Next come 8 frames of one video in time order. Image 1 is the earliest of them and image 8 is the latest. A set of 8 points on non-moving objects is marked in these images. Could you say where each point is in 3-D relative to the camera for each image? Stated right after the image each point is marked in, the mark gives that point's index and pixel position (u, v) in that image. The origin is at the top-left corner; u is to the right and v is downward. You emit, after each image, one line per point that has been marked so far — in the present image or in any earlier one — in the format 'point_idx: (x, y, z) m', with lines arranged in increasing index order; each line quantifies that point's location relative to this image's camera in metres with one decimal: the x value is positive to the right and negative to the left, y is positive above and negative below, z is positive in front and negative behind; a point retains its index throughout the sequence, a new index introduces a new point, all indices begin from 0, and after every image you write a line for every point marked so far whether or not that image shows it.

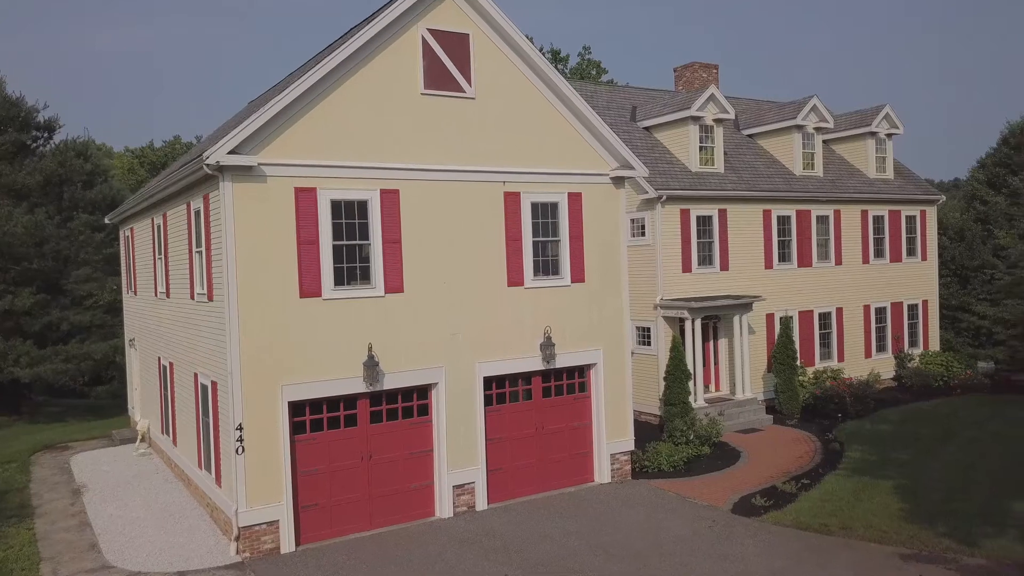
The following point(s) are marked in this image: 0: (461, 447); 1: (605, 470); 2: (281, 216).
0: (-0.9, -2.8, +14.1) m
1: (+1.8, -3.6, +15.7) m
2: (-3.6, +1.1, +12.5) m
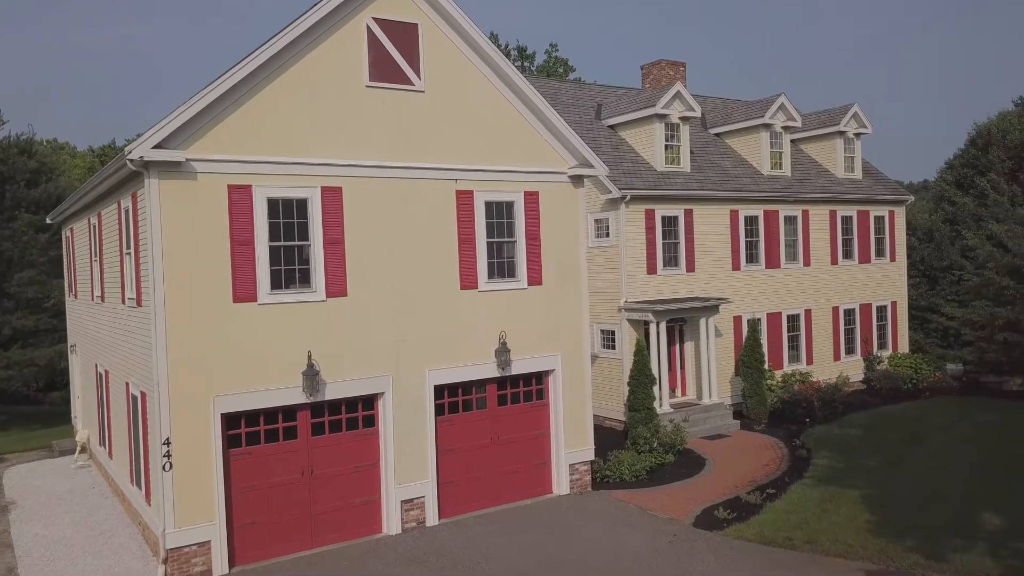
0: (-1.7, -2.8, +13.3) m
1: (+1.0, -3.6, +15.0) m
2: (-4.3, +1.1, +11.7) m
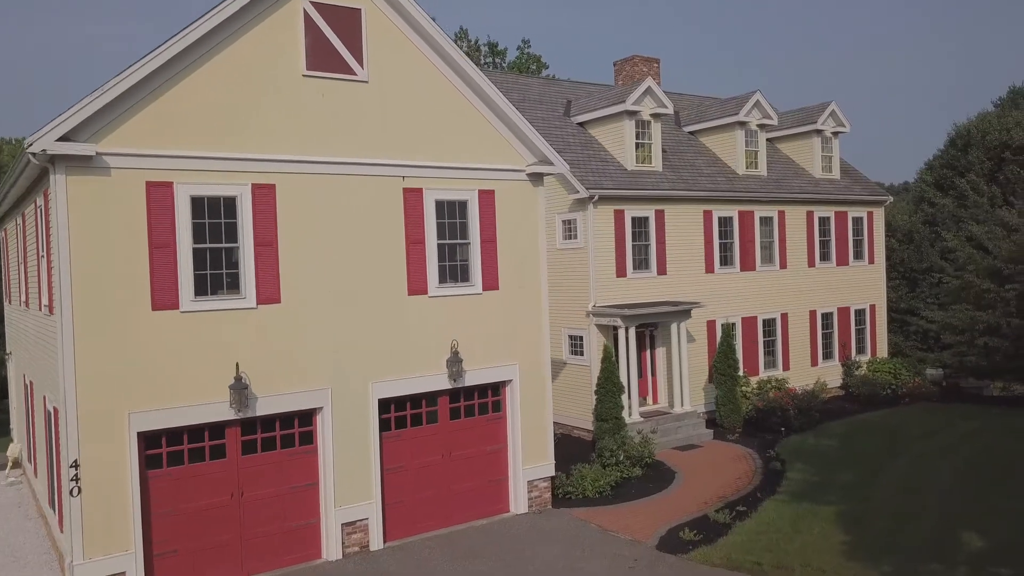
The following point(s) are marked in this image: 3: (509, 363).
0: (-2.5, -2.9, +12.4) m
1: (+0.2, -3.7, +14.1) m
2: (-5.1, +1.0, +10.7) m
3: (0.0, -1.3, +14.0) m
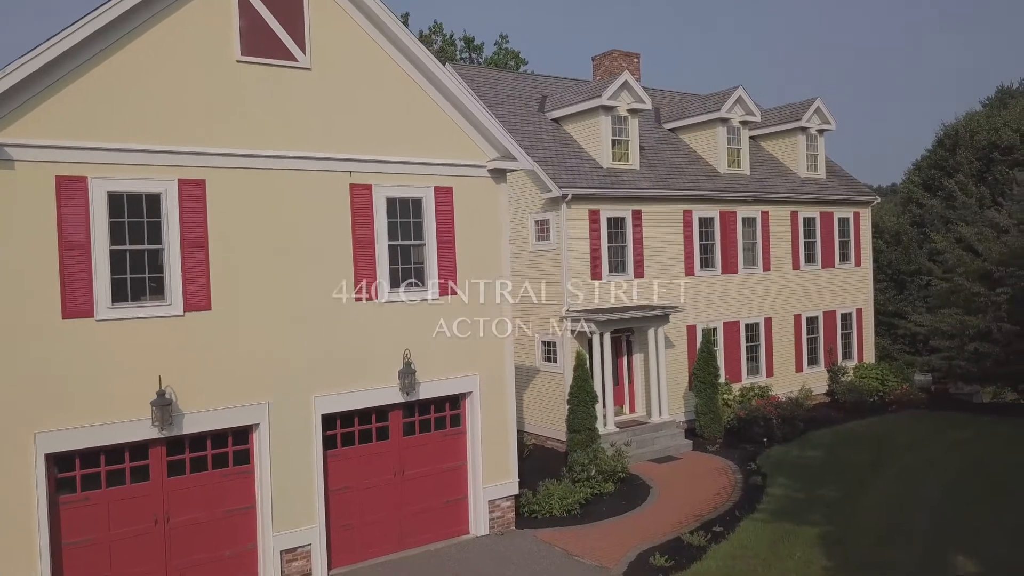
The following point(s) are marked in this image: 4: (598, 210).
0: (-3.1, -3.0, +11.3) m
1: (-0.5, -3.8, +13.1) m
2: (-5.7, +0.9, +9.6) m
3: (-0.7, -1.4, +13.0) m
4: (+2.1, +1.9, +19.4) m
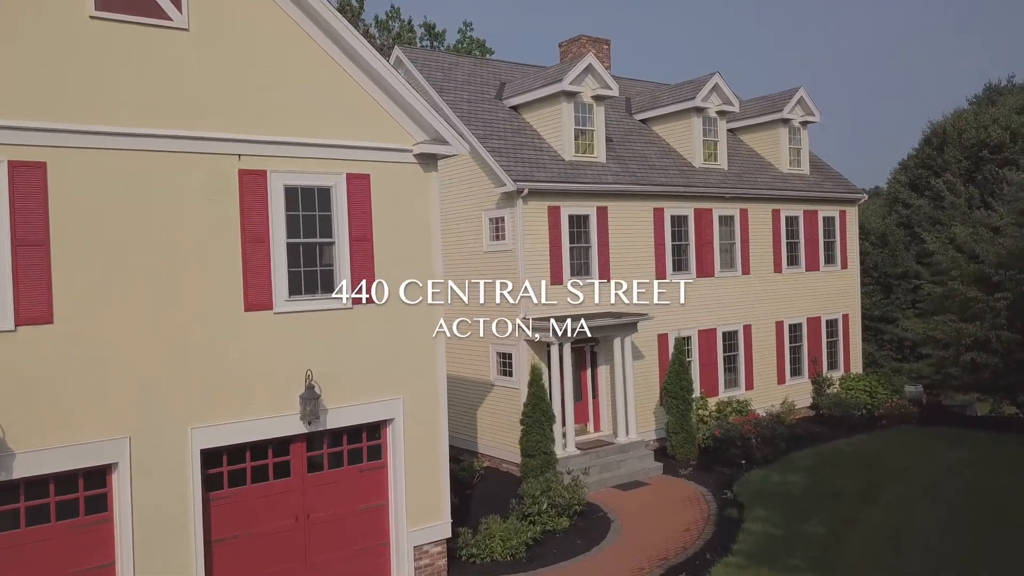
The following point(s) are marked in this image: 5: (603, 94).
0: (-4.0, -3.1, +9.3) m
1: (-1.5, -3.9, +11.0) m
2: (-6.6, +0.8, +7.5) m
3: (-1.7, -1.5, +11.0) m
4: (+1.0, +1.8, +17.5) m
5: (+2.1, +4.5, +18.6) m
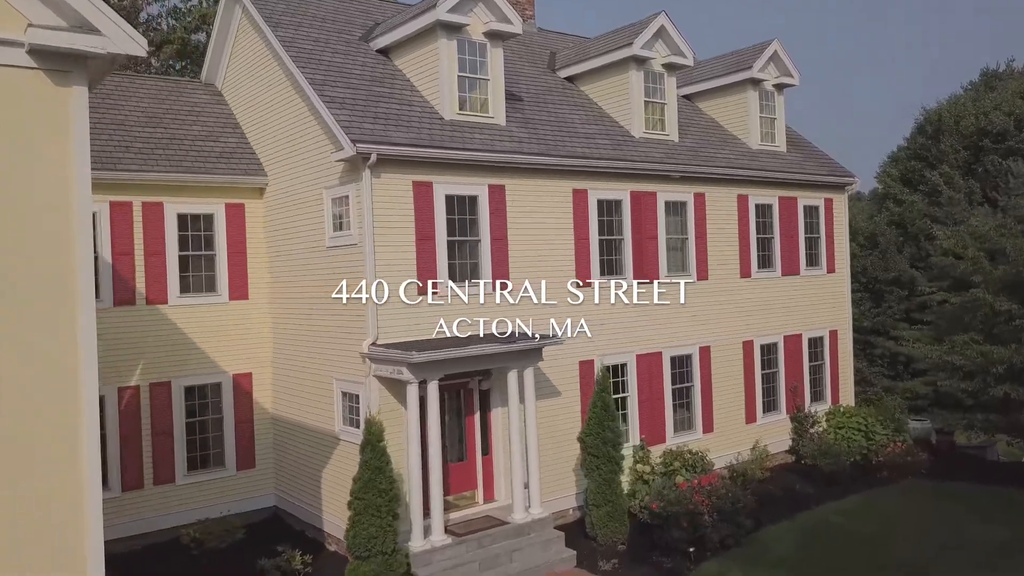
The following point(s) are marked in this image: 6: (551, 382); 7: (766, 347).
0: (-6.1, -3.2, +3.9) m
1: (-3.6, -4.0, +5.7) m
2: (-8.7, +0.7, +2.1) m
3: (-3.8, -1.6, +5.7) m
4: (-1.3, +1.6, +12.2) m
5: (-0.2, +4.3, +13.4) m
6: (+0.7, -1.6, +13.4) m
7: (+5.5, -1.3, +17.3) m
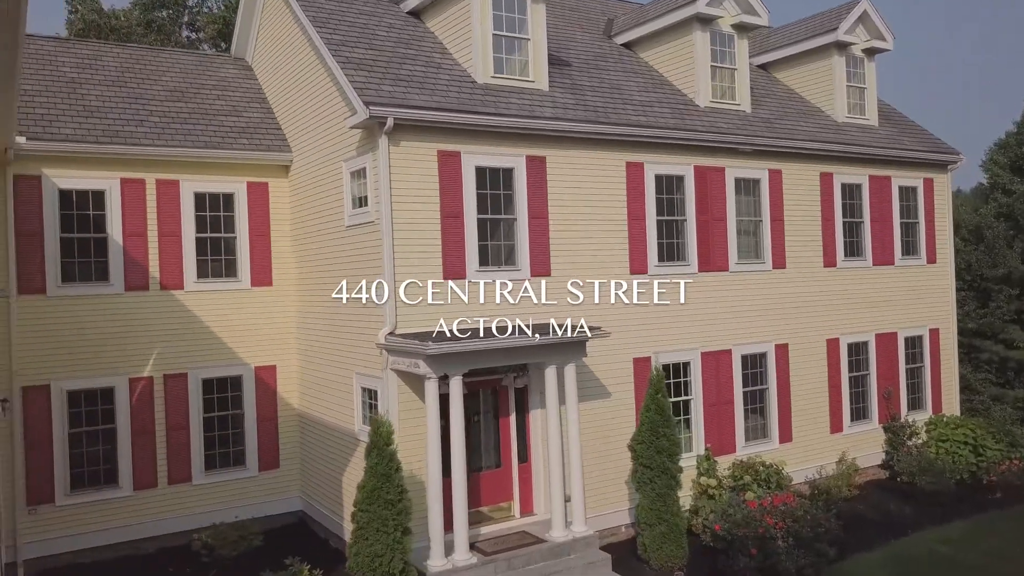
0: (-6.4, -2.9, +3.0) m
1: (-3.7, -3.7, +4.5) m
2: (-9.1, +1.0, +1.5) m
3: (-3.9, -1.3, +4.5) m
4: (-0.7, +1.8, +10.8) m
5: (+0.4, +4.5, +11.9) m
6: (+1.3, -1.4, +11.8) m
7: (+6.4, -1.1, +15.2) m
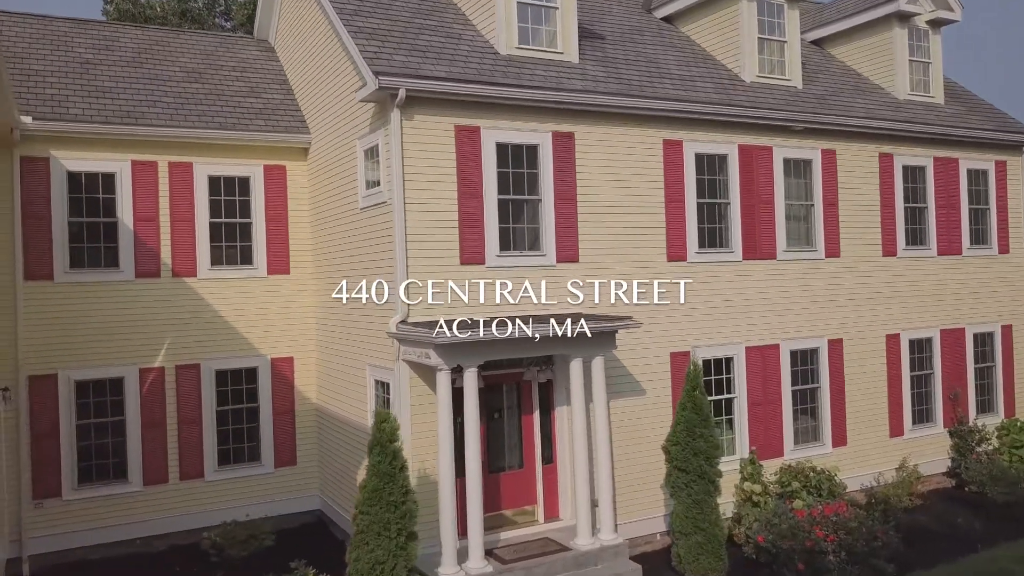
0: (-6.6, -2.7, +2.6) m
1: (-3.8, -3.5, +3.9) m
2: (-9.4, +1.2, +1.3) m
3: (-4.0, -1.2, +4.0) m
4: (-0.4, +2.0, +10.0) m
5: (+0.8, +4.7, +11.0) m
6: (+1.6, -1.2, +10.9) m
7: (+7.0, -0.9, +13.9) m
